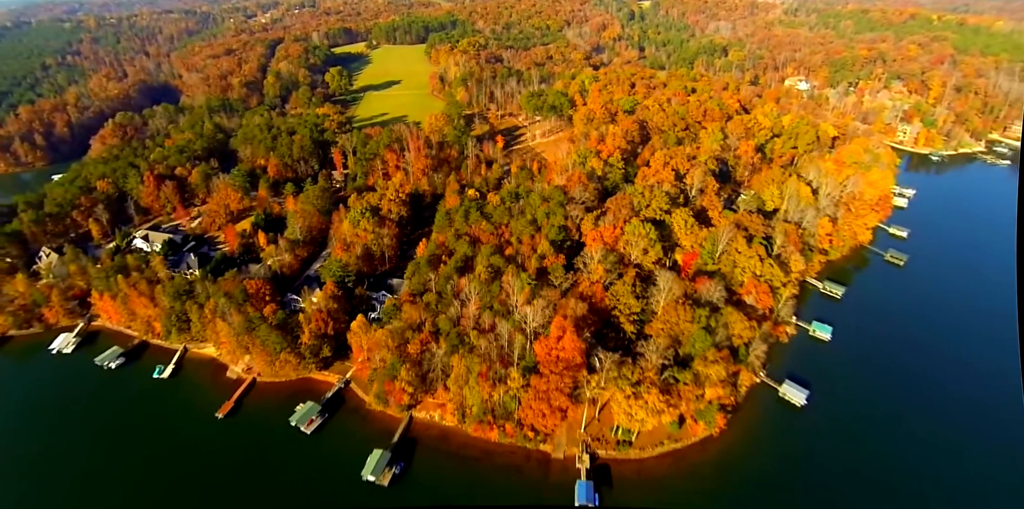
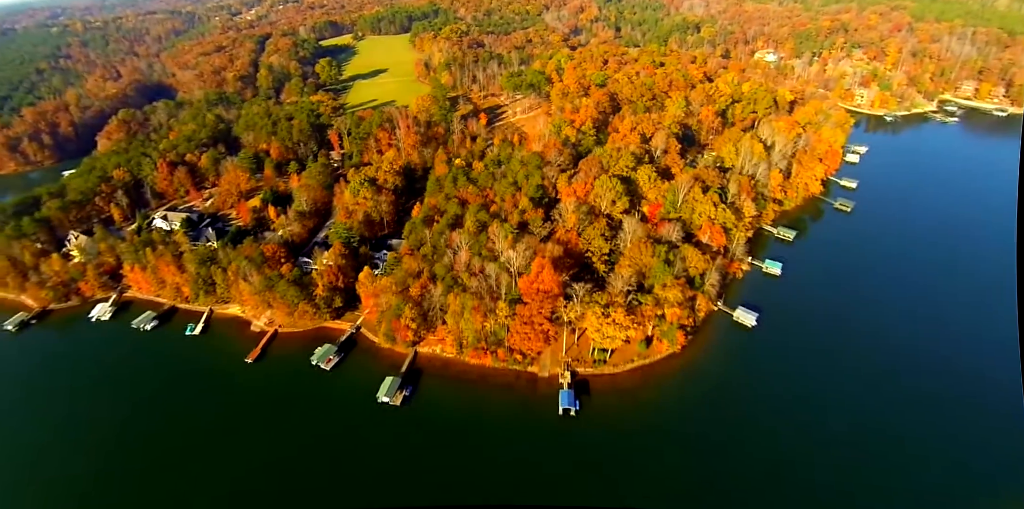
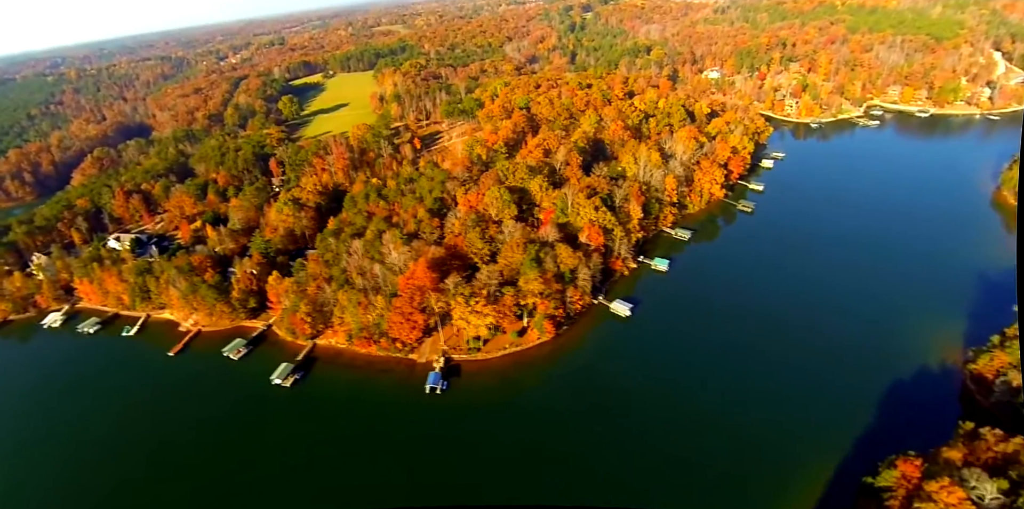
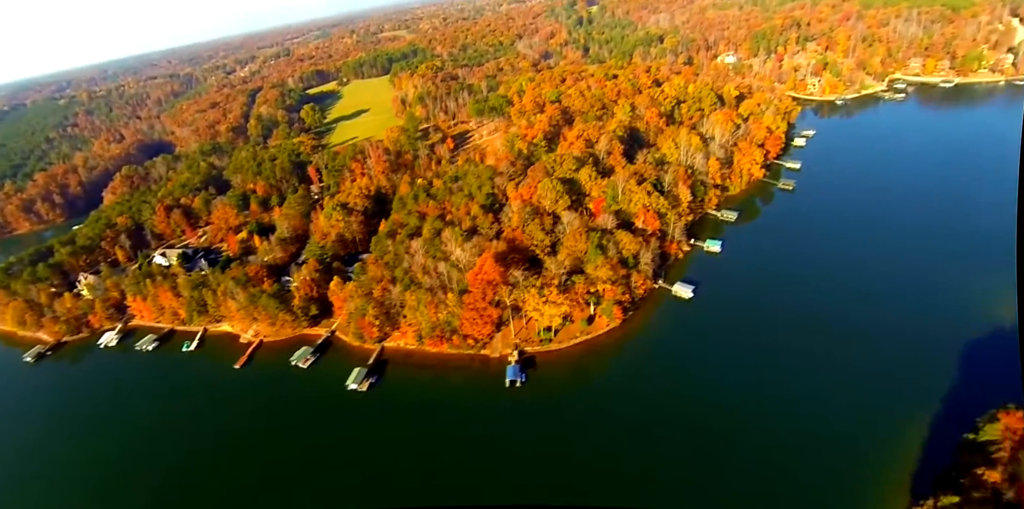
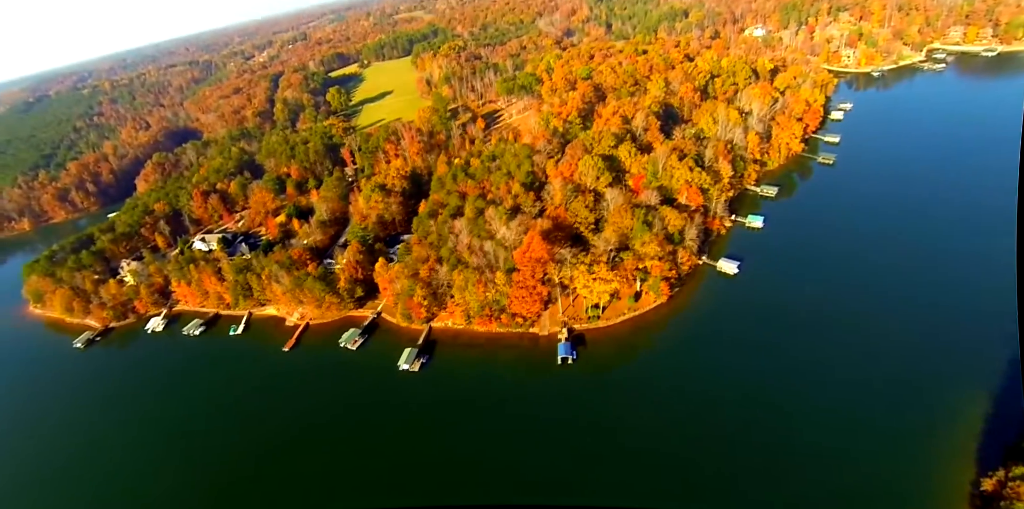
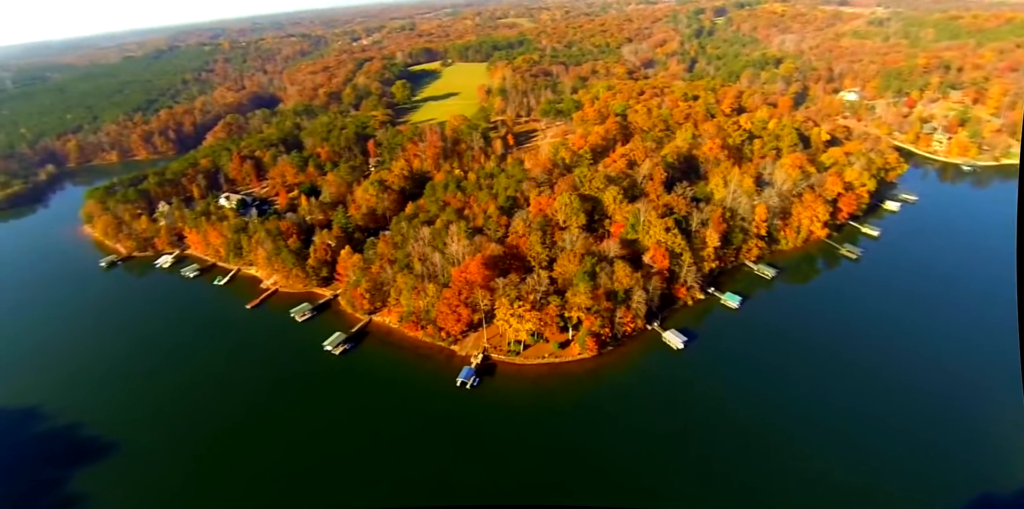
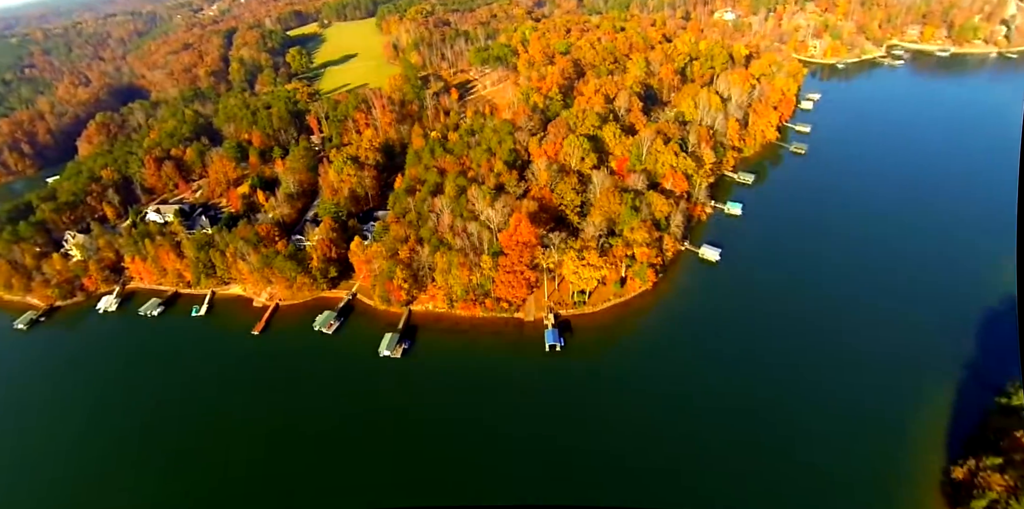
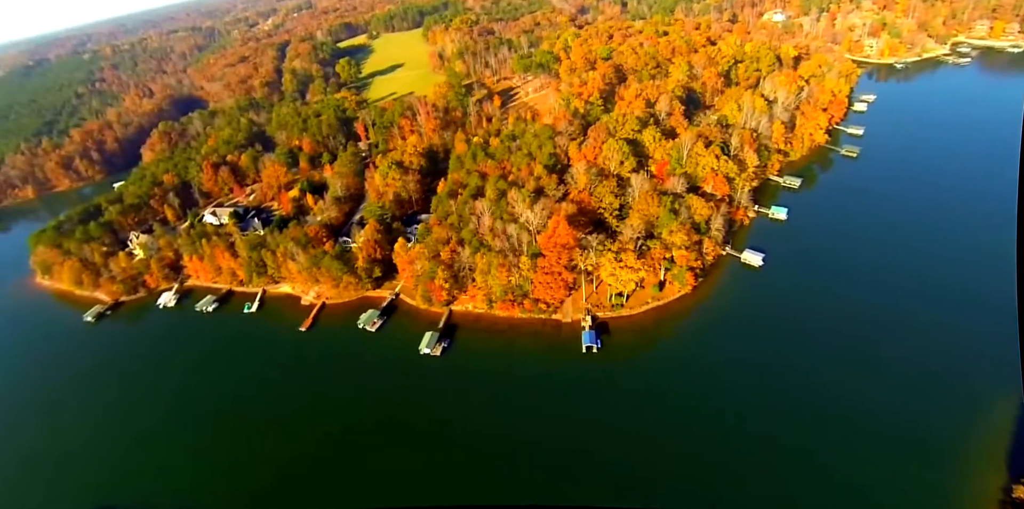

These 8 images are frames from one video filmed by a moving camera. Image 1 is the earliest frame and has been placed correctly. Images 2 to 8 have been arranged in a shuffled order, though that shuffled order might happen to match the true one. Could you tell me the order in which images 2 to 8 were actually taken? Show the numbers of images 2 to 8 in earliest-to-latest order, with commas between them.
2, 7, 8, 5, 4, 3, 6
